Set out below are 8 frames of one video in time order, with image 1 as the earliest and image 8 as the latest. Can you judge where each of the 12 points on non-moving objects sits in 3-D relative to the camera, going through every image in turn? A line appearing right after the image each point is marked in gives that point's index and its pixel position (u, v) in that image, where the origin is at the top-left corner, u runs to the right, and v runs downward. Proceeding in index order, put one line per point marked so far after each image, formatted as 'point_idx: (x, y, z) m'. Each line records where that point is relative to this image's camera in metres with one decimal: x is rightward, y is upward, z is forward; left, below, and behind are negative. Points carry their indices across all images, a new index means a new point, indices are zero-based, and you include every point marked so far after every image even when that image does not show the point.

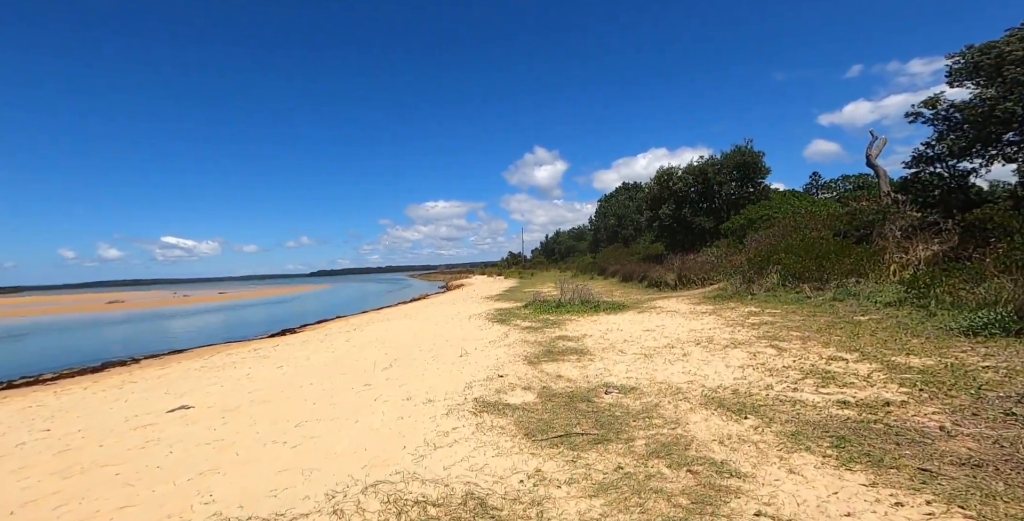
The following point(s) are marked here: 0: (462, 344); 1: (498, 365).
0: (-1.3, -2.3, +12.0) m
1: (-0.3, -2.2, +9.5) m
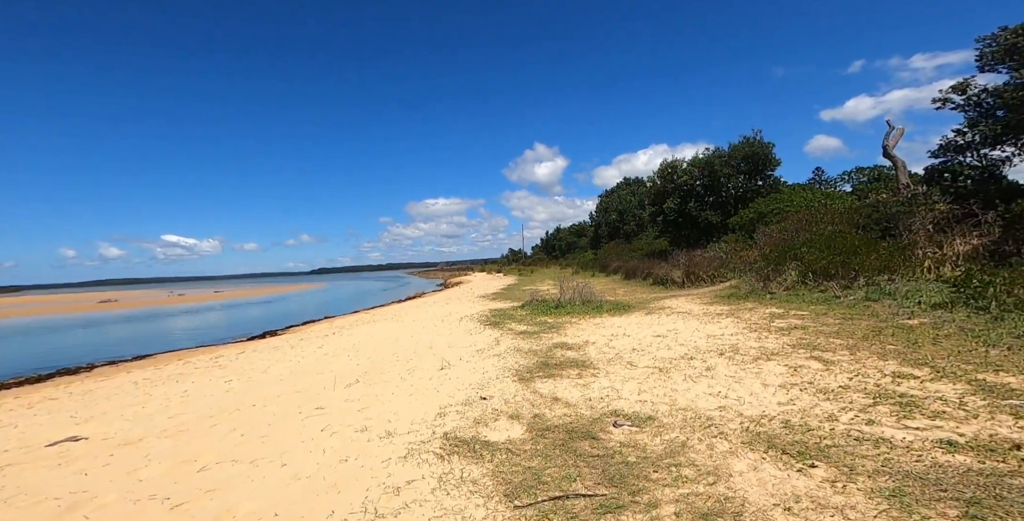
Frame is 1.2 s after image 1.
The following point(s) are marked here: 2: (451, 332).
0: (-1.5, -2.2, +10.4) m
1: (-0.5, -2.1, +7.9) m
2: (-1.8, -2.2, +13.5) m
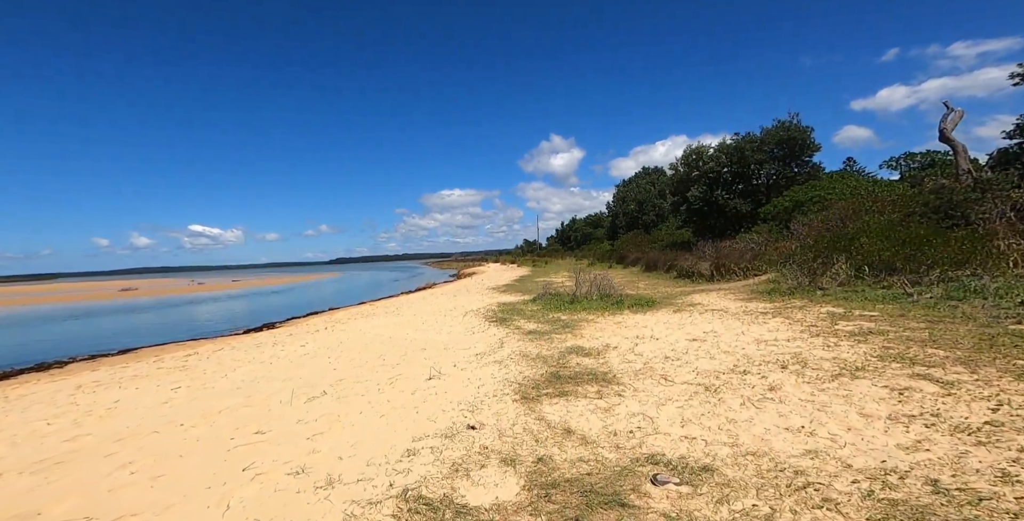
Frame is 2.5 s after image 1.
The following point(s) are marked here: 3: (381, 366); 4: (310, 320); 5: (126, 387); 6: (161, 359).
0: (-1.4, -1.9, +8.7) m
1: (-0.5, -1.9, +6.2) m
2: (-1.6, -1.8, +11.8) m
3: (-2.5, -1.9, +8.5) m
4: (-8.5, -2.5, +18.6) m
5: (-7.2, -2.4, +8.5) m
6: (-9.7, -2.7, +12.3) m
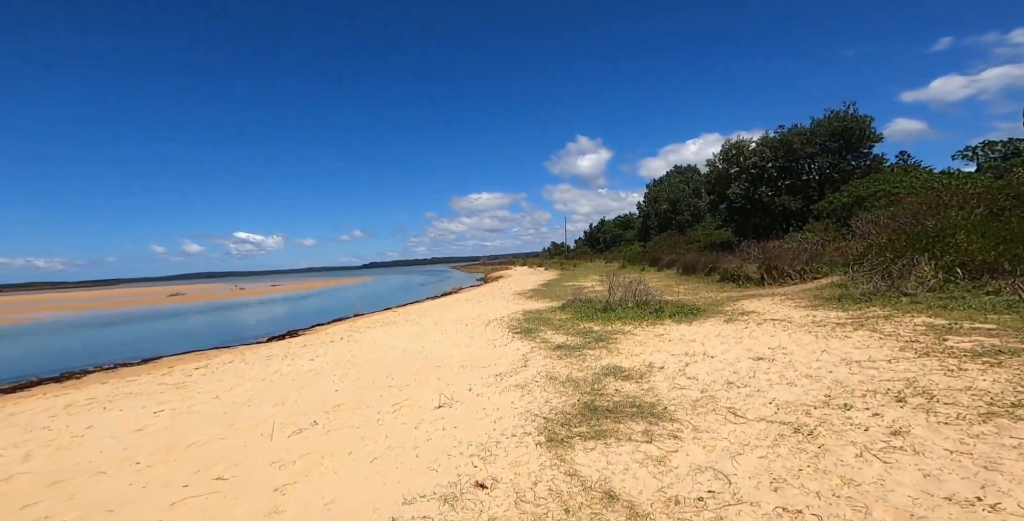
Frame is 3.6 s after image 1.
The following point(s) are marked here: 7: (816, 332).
0: (-1.0, -2.0, +7.5) m
1: (-0.2, -2.0, +4.9) m
2: (-1.0, -1.9, +10.6) m
3: (-2.1, -2.0, +7.4) m
4: (-7.4, -2.7, +17.9) m
5: (-6.8, -2.5, +7.7) m
6: (-9.0, -2.8, +11.7) m
7: (+6.1, -1.4, +9.0) m
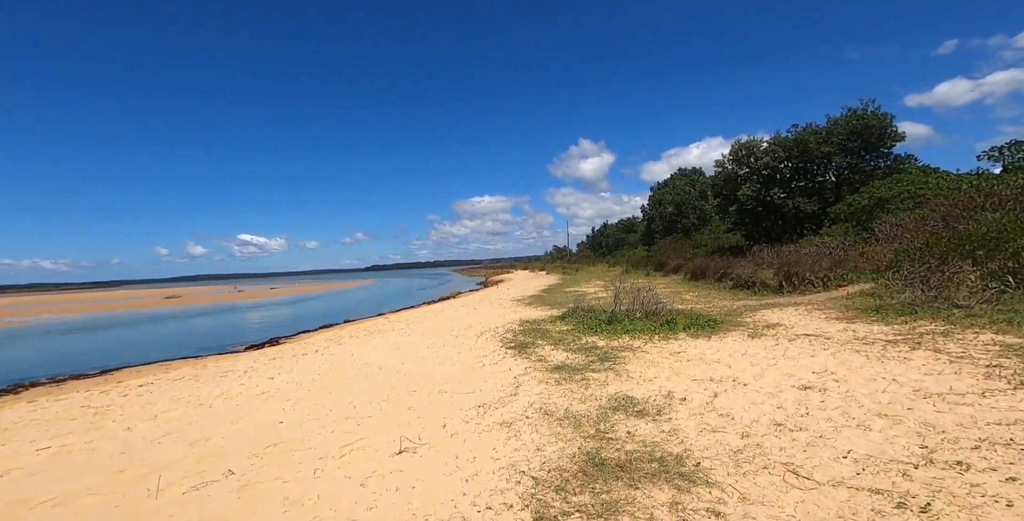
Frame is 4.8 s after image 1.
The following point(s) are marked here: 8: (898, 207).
0: (-1.2, -2.0, +6.1) m
1: (-0.4, -2.0, +3.5) m
2: (-1.2, -2.0, +9.2) m
3: (-2.2, -2.1, +6.0) m
4: (-7.5, -2.8, +16.5) m
5: (-7.0, -2.5, +6.3) m
6: (-9.2, -2.9, +10.3) m
7: (+5.9, -1.5, +7.5) m
8: (+16.9, +2.4, +19.8) m
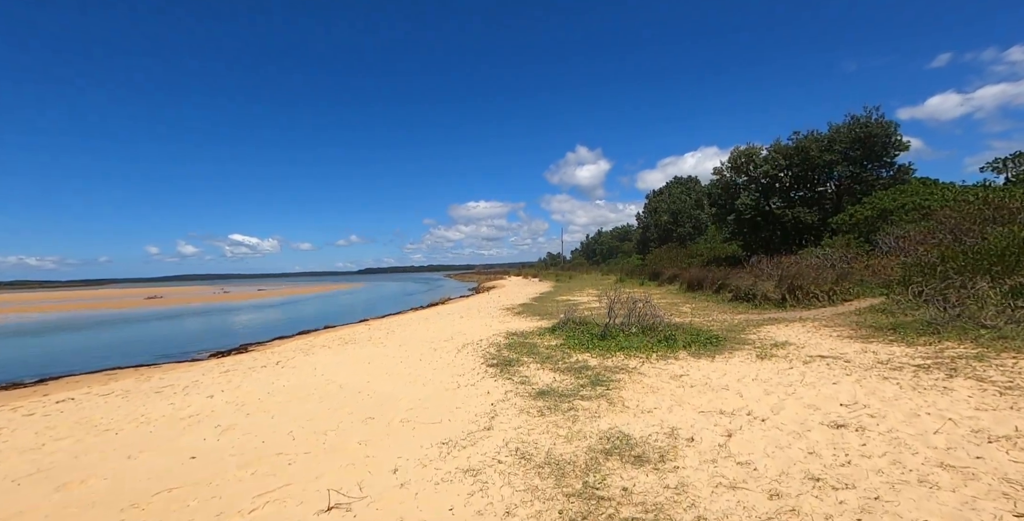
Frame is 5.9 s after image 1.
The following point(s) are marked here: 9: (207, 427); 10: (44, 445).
0: (-1.5, -2.1, +5.0) m
1: (-0.7, -2.0, +2.4) m
2: (-1.5, -2.1, +8.1) m
3: (-2.6, -2.1, +4.9) m
4: (-8.0, -2.8, +15.3) m
5: (-7.3, -2.4, +5.1) m
6: (-9.6, -2.8, +9.1) m
7: (+5.6, -1.7, +6.5) m
8: (+16.4, +1.8, +19.0) m
9: (-3.8, -2.2, +5.6) m
10: (-5.3, -2.3, +5.2) m
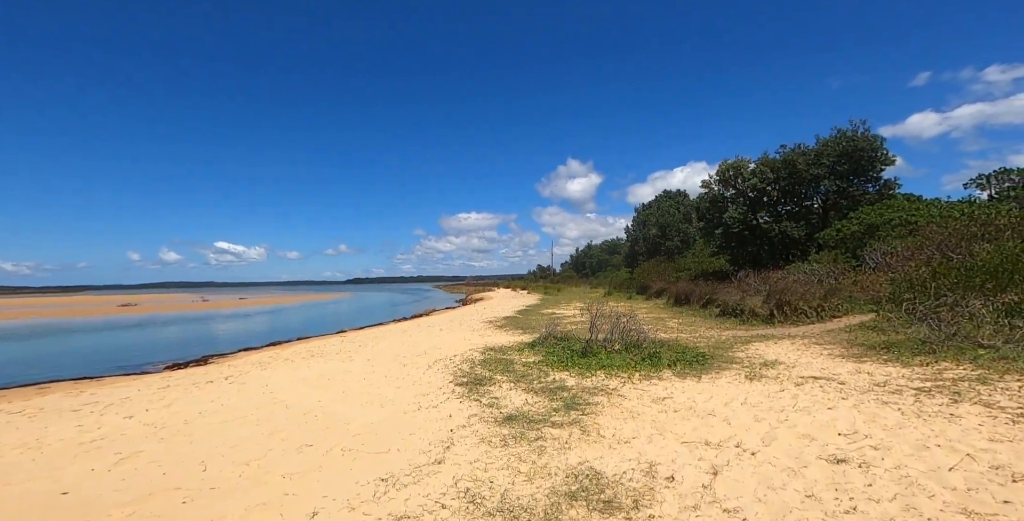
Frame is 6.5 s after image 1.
0: (-1.9, -2.1, +4.3) m
1: (-1.1, -2.0, +1.7) m
2: (-2.0, -2.2, +7.4) m
3: (-3.0, -2.1, +4.1) m
4: (-8.7, -3.1, +14.4) m
5: (-7.8, -2.4, +4.2) m
6: (-10.1, -2.9, +8.2) m
7: (+5.1, -1.9, +5.9) m
8: (+15.7, +1.1, +18.7) m
9: (-4.3, -2.2, +4.8) m
10: (-5.8, -2.3, +4.4) m
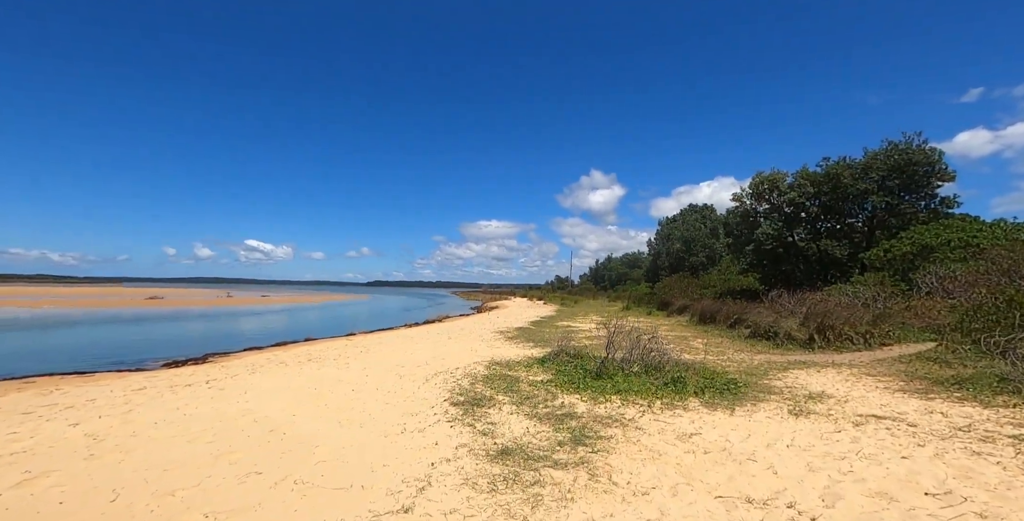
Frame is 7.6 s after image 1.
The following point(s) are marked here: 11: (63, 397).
0: (-2.1, -2.0, +3.4) m
1: (-1.4, -1.9, +0.8) m
2: (-2.0, -2.2, +6.5) m
3: (-3.2, -2.0, +3.3) m
4: (-8.4, -2.9, +13.8) m
5: (-7.9, -2.1, +3.6) m
6: (-10.1, -2.5, +7.6) m
7: (+5.0, -2.2, +4.7) m
8: (+16.3, +0.1, +17.1) m
9: (-4.4, -2.0, +4.0) m
10: (-5.9, -2.1, +3.6) m
11: (-7.3, -2.3, +7.5) m
